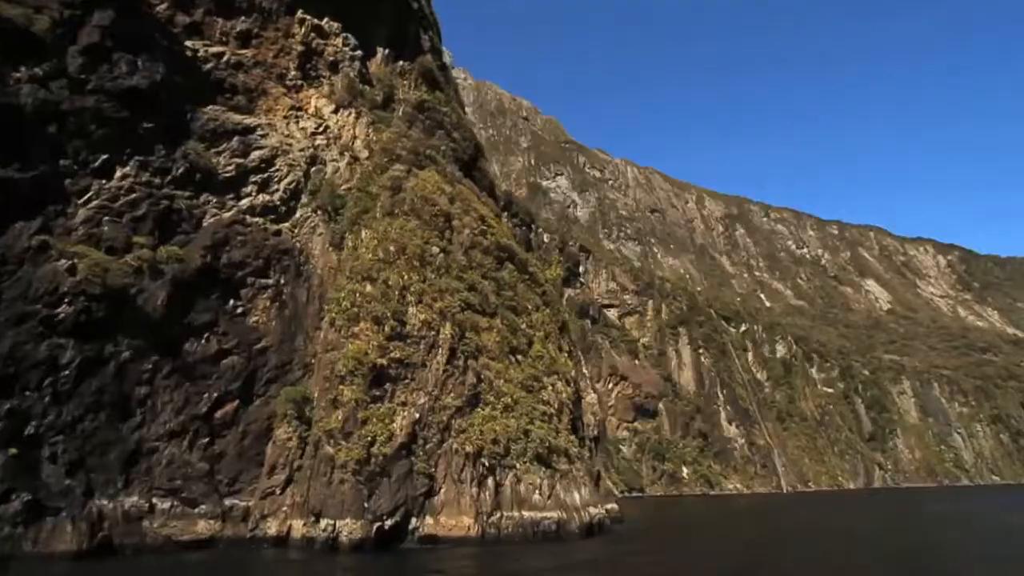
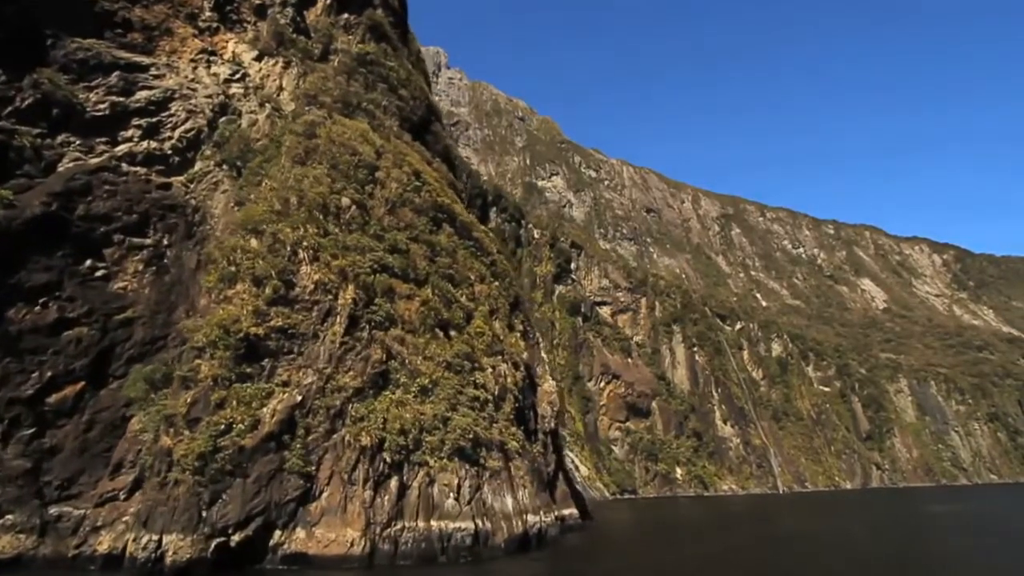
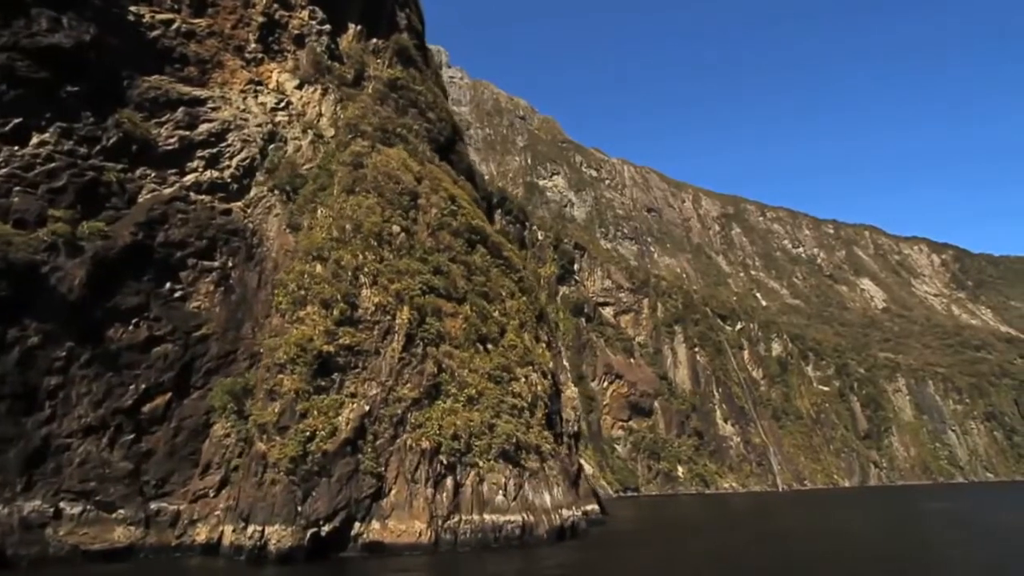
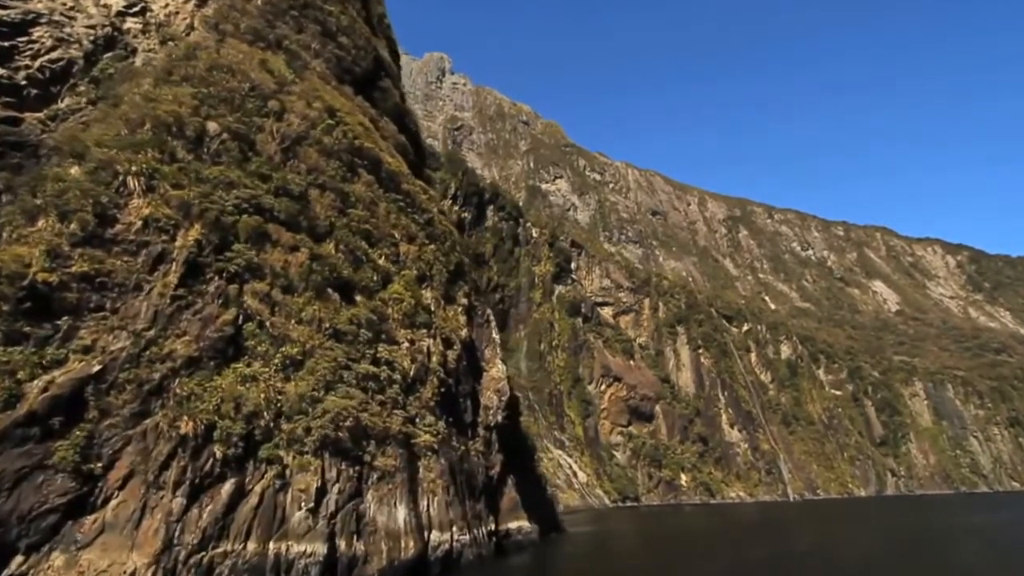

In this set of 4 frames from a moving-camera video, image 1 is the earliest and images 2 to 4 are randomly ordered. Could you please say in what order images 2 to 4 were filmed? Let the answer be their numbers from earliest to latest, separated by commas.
3, 2, 4
